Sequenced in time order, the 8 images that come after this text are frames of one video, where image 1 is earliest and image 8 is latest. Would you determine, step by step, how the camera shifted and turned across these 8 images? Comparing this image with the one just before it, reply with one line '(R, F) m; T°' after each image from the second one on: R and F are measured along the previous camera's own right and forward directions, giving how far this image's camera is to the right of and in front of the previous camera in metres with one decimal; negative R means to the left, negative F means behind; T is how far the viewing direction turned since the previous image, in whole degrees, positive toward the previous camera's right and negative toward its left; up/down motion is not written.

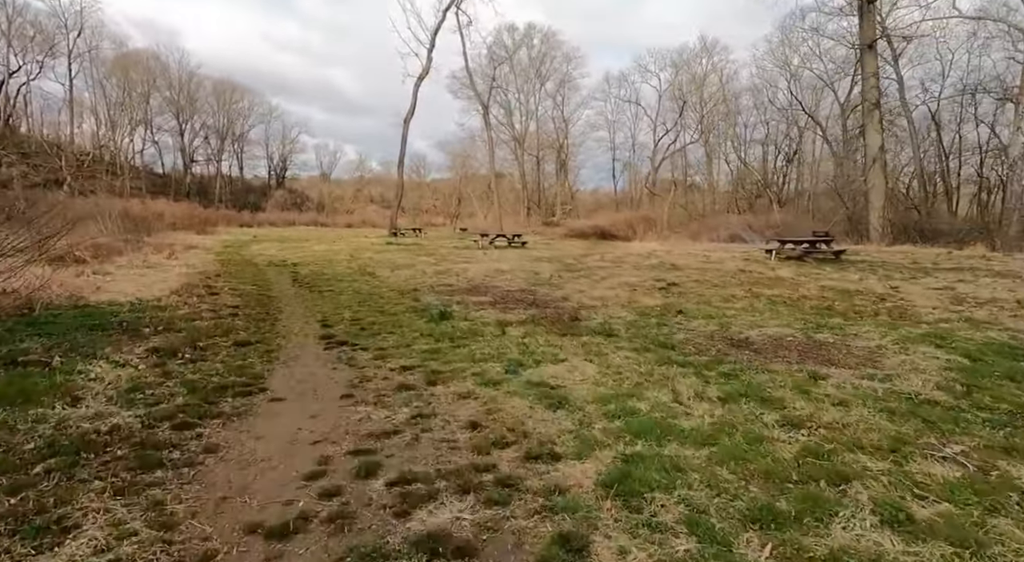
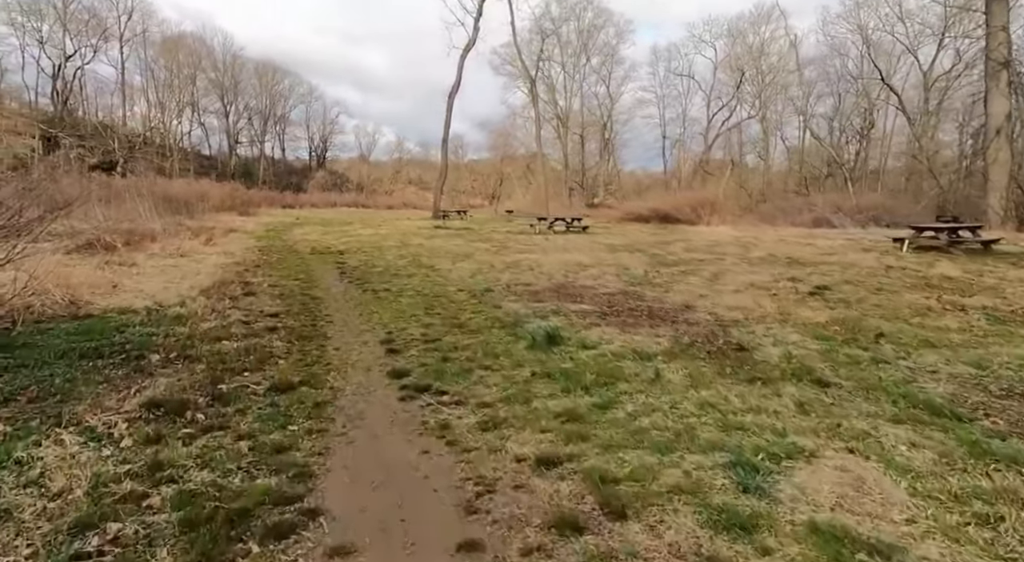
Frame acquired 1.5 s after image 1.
(-0.8, +1.8) m; -3°
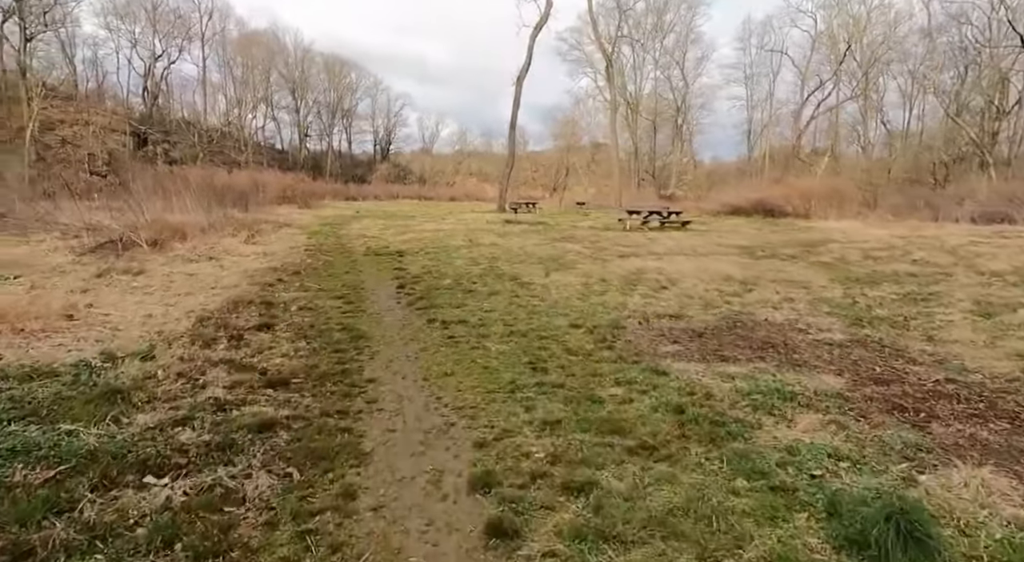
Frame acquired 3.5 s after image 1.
(-0.7, +3.0) m; -6°
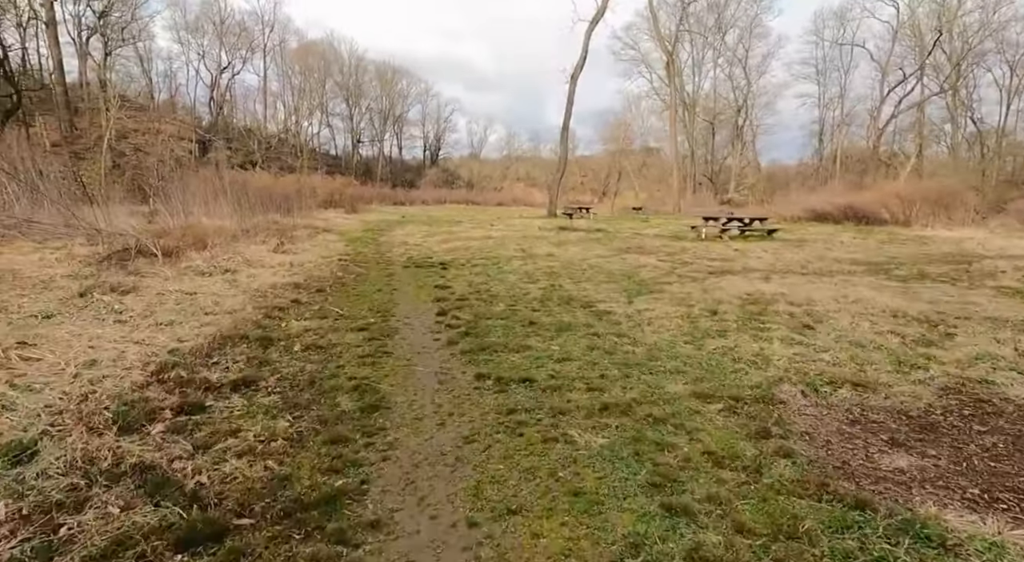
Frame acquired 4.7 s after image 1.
(-0.3, +1.9) m; -4°
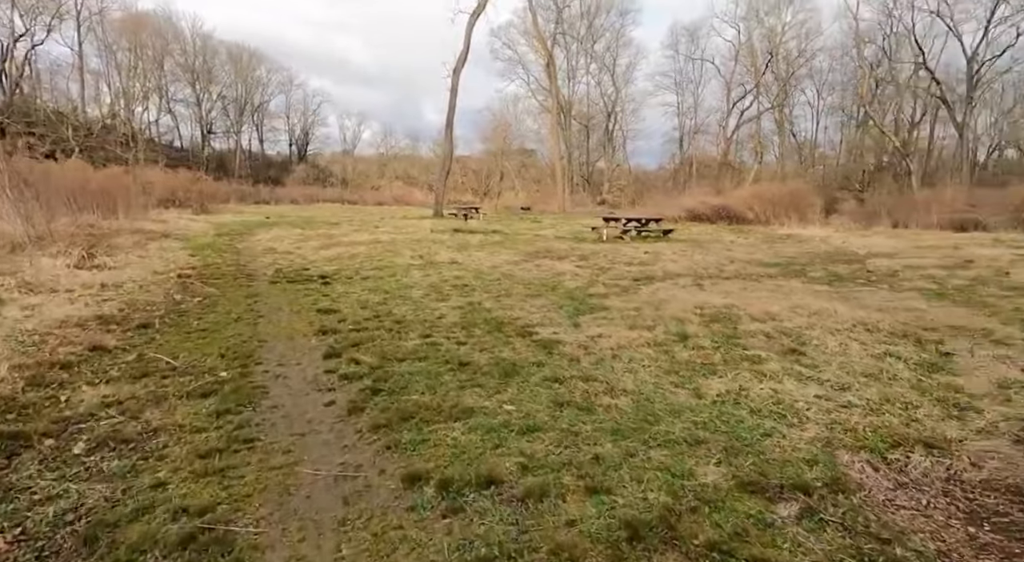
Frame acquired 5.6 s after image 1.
(-0.3, +1.6) m; +11°
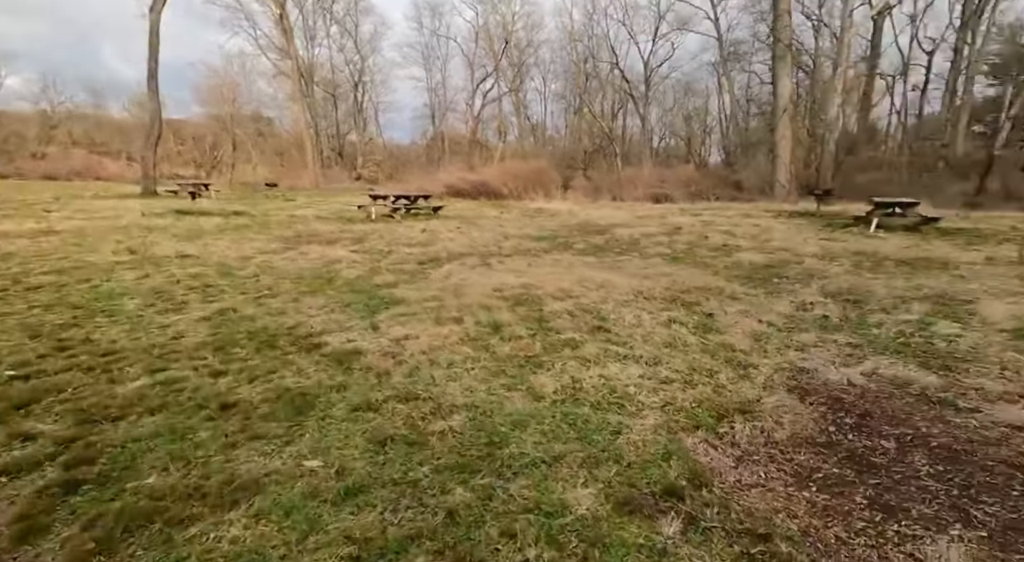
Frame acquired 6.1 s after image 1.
(-0.2, +0.9) m; +21°
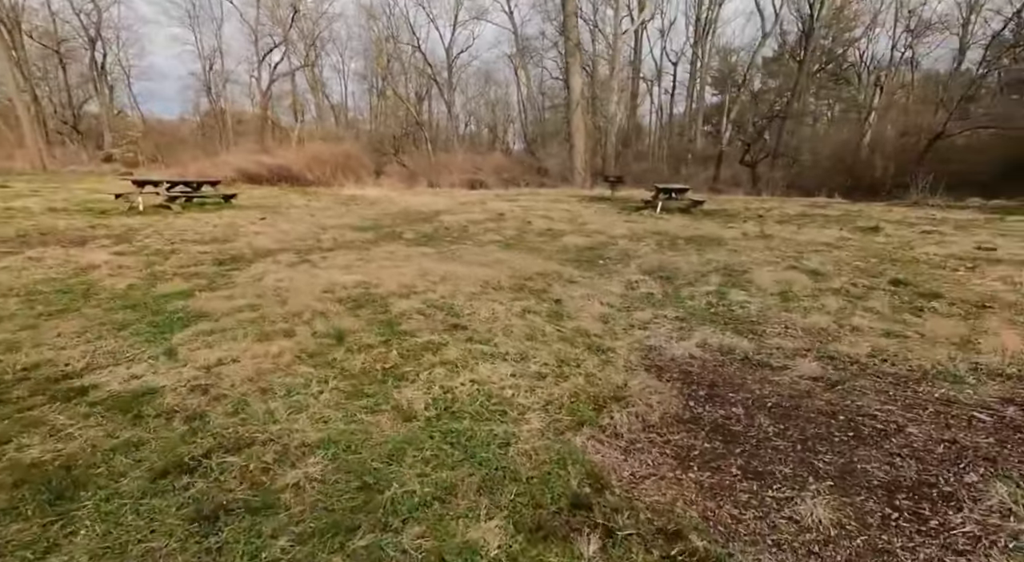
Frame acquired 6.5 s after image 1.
(-0.1, +0.4) m; +15°
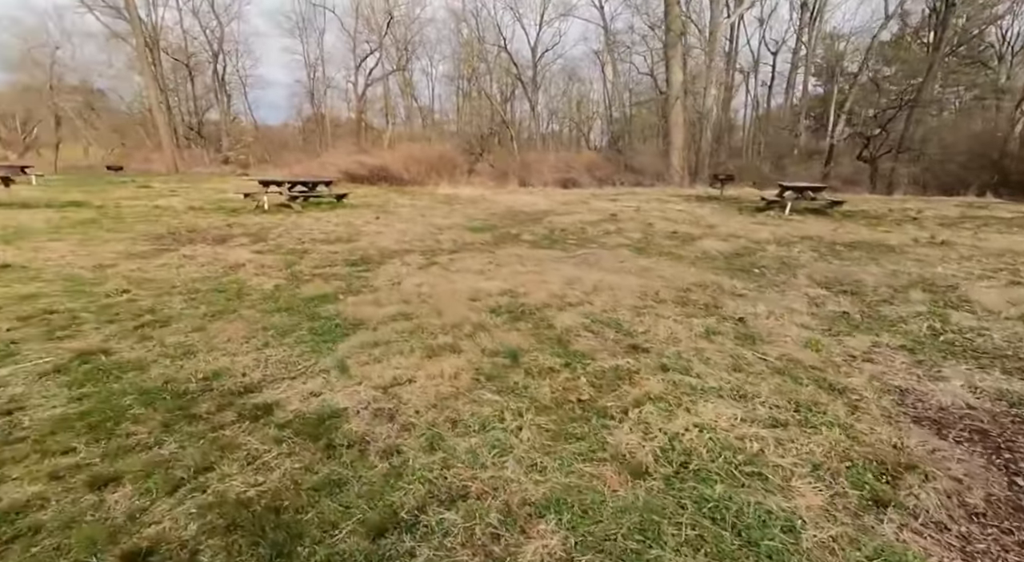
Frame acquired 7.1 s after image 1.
(-0.7, +0.5) m; -10°
